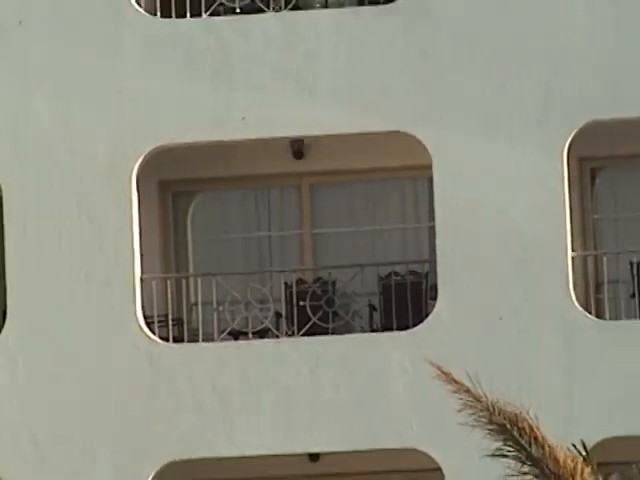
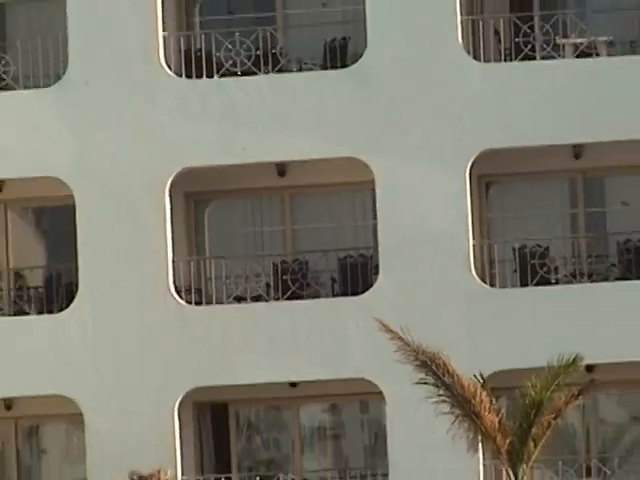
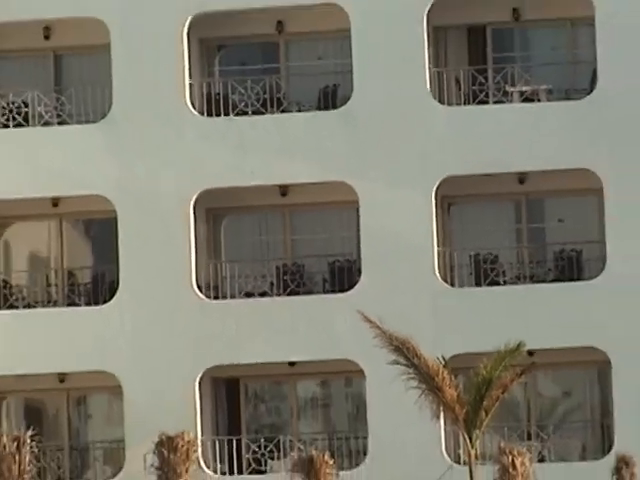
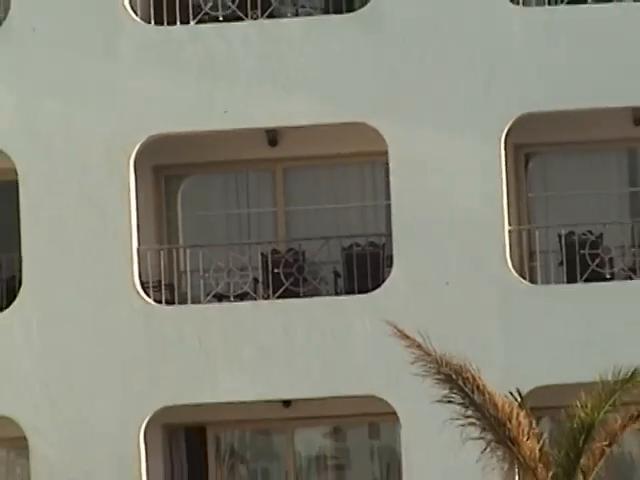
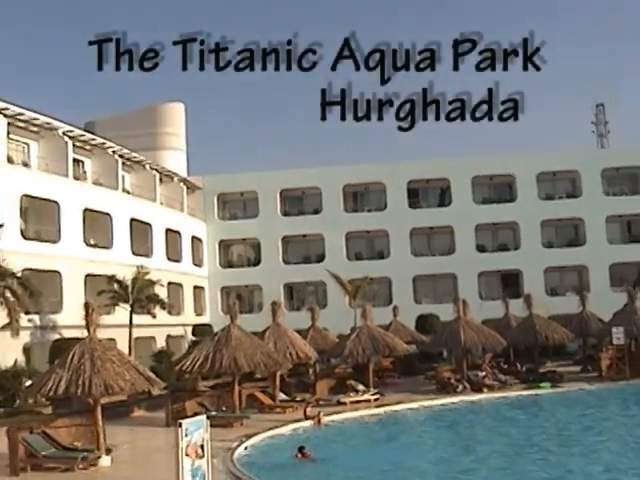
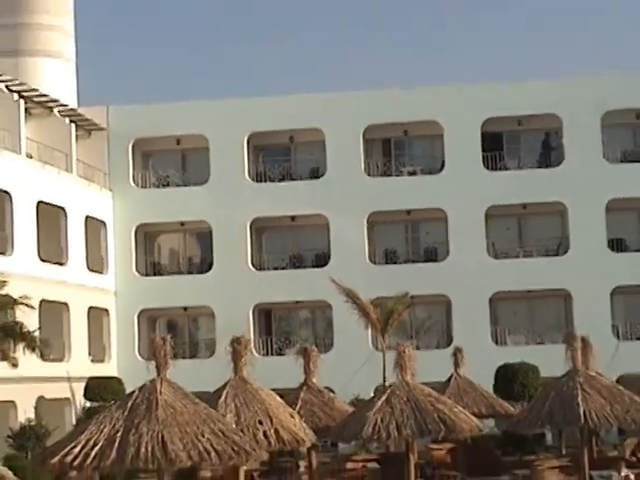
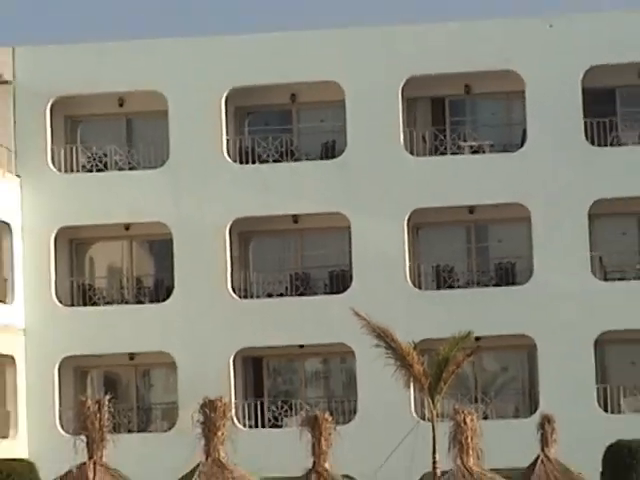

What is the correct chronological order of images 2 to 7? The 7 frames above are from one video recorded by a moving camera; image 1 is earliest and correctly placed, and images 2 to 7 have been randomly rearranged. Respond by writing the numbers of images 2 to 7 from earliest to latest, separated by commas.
4, 2, 3, 7, 6, 5
